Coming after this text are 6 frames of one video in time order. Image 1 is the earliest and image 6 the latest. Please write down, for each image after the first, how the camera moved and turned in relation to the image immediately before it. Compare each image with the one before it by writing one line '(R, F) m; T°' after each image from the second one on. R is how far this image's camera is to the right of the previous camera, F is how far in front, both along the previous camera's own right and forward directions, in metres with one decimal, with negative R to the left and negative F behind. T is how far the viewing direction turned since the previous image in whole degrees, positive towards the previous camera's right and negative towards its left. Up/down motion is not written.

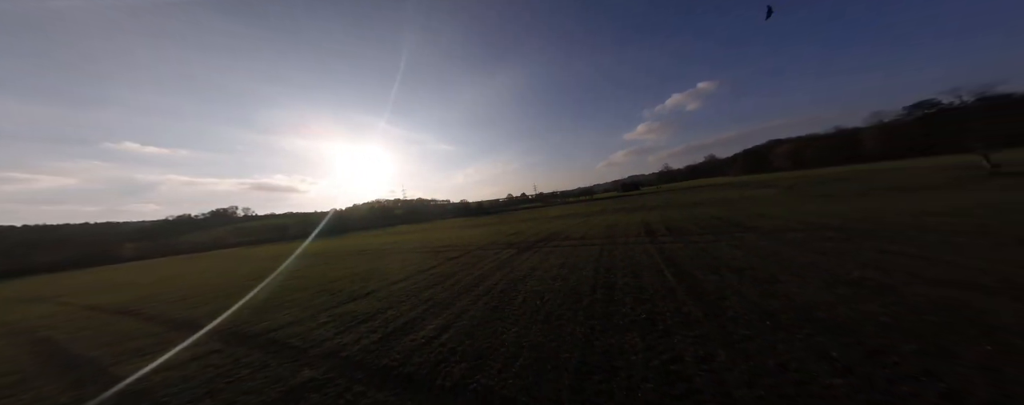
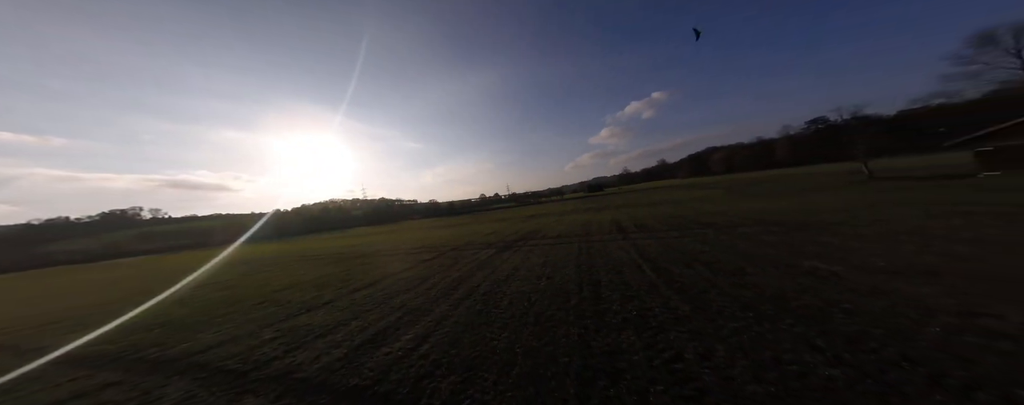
(-0.4, +0.2) m; +8°
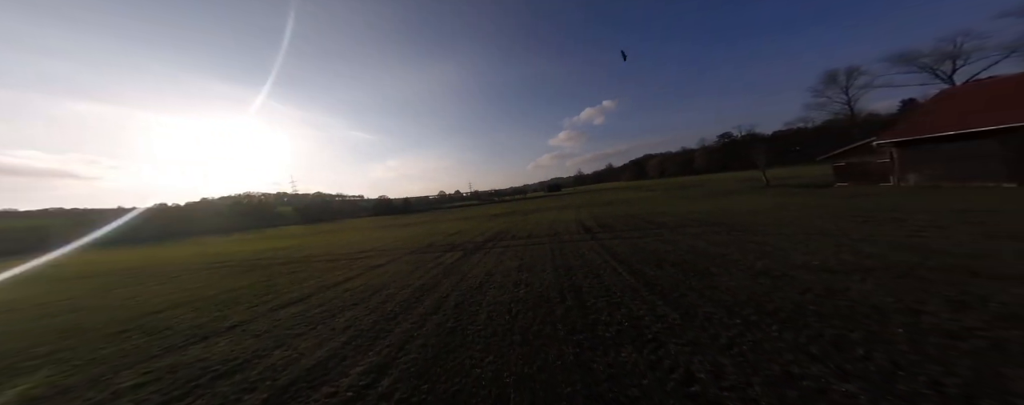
(-0.5, +0.6) m; +11°
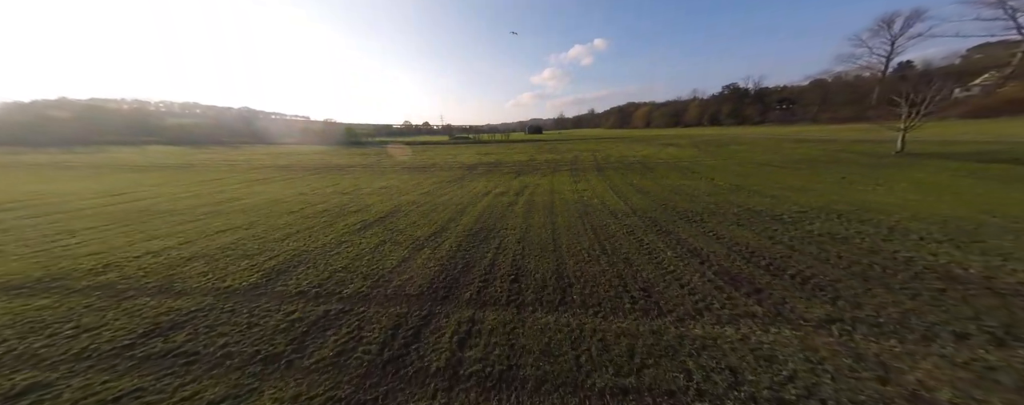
(-0.5, +8.1) m; +8°
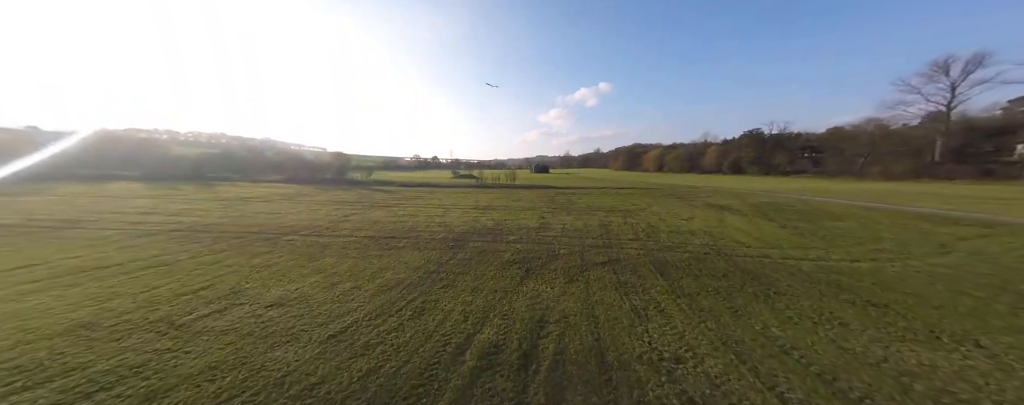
(0.0, +4.8) m; -1°
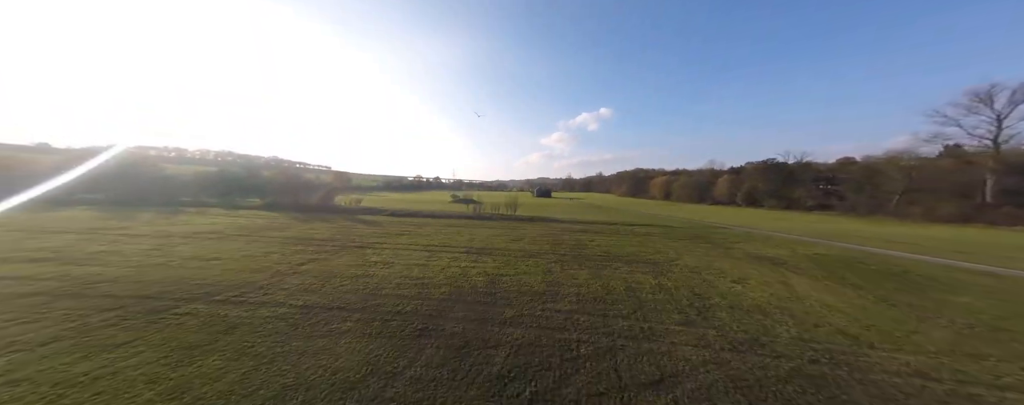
(+0.1, +2.9) m; 0°
